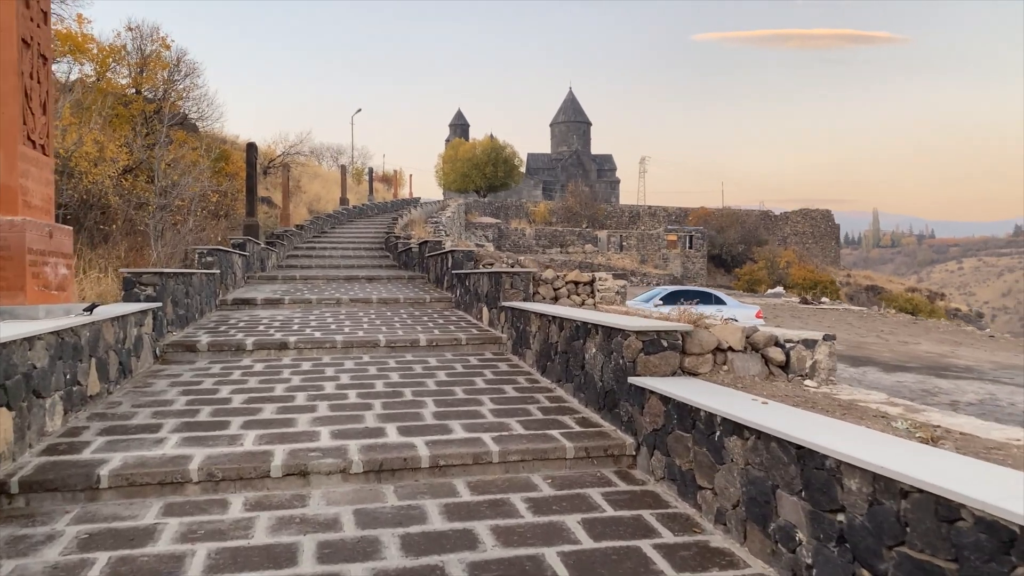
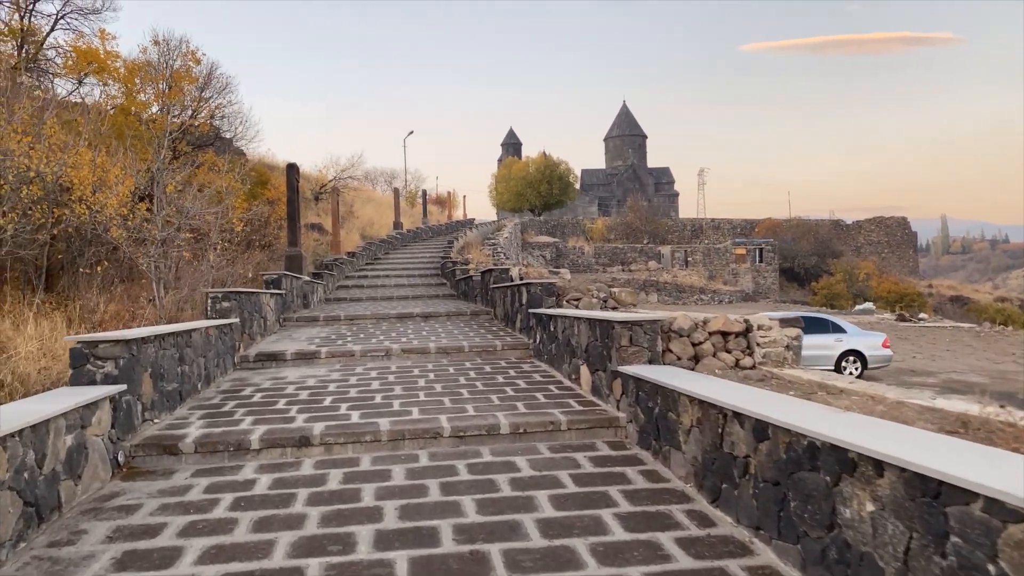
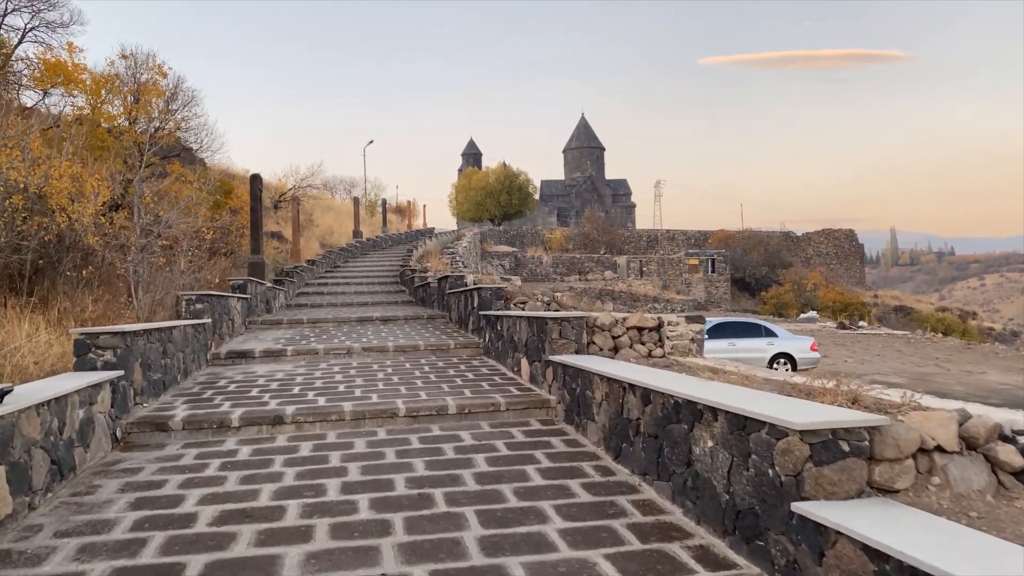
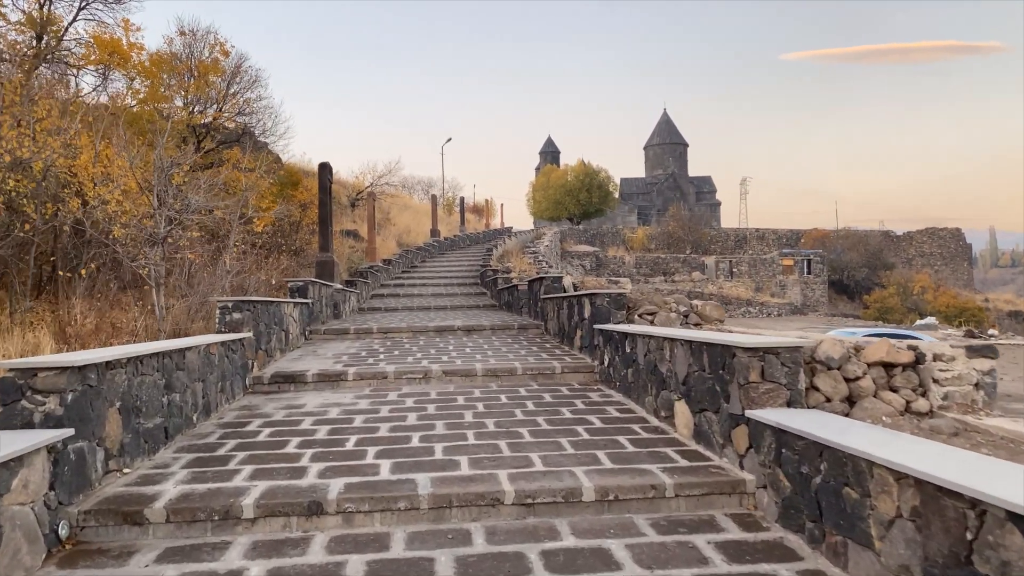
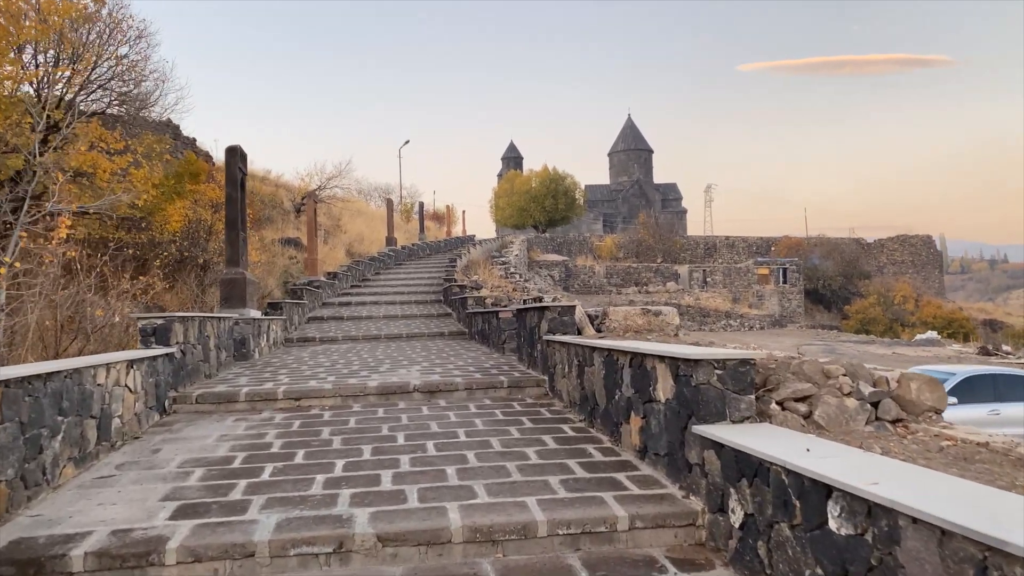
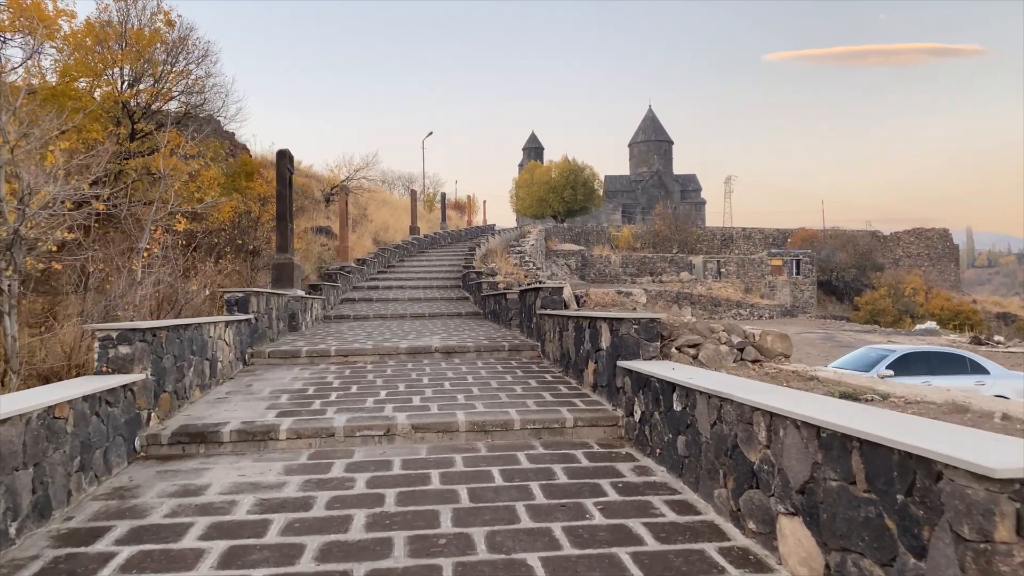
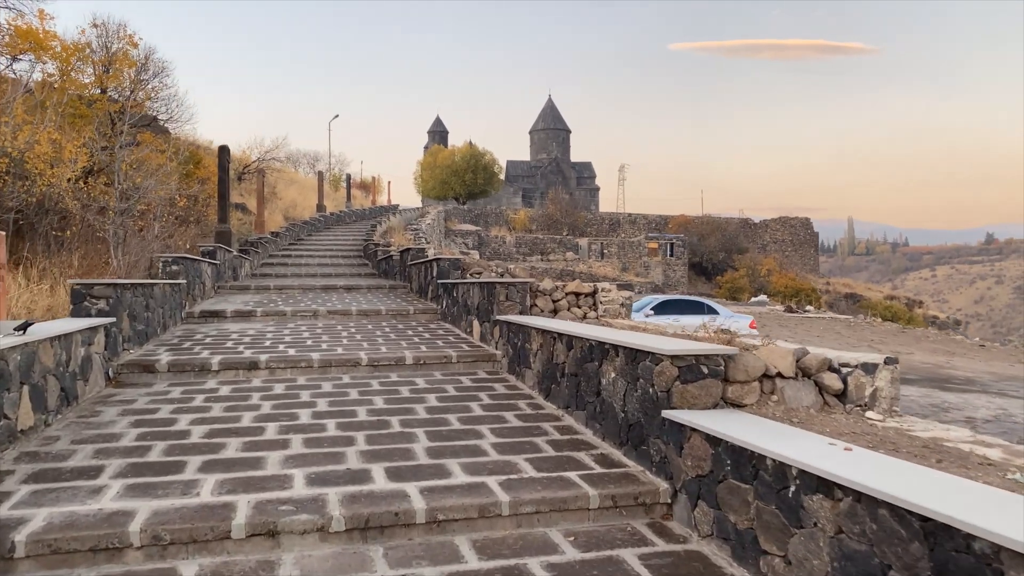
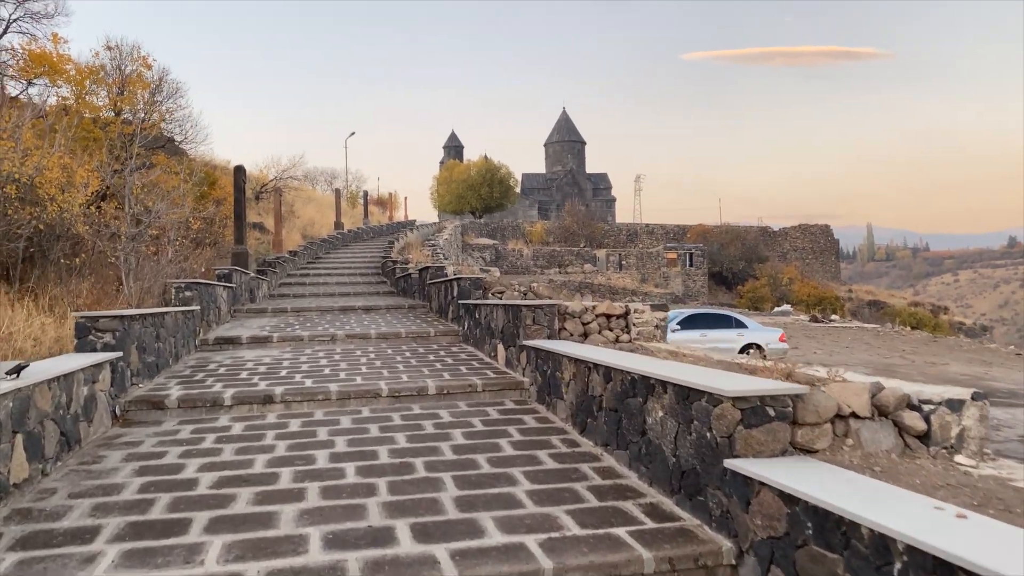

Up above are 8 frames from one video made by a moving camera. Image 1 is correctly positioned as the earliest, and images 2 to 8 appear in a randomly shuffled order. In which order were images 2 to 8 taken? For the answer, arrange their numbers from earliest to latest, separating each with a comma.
7, 8, 3, 2, 4, 6, 5
